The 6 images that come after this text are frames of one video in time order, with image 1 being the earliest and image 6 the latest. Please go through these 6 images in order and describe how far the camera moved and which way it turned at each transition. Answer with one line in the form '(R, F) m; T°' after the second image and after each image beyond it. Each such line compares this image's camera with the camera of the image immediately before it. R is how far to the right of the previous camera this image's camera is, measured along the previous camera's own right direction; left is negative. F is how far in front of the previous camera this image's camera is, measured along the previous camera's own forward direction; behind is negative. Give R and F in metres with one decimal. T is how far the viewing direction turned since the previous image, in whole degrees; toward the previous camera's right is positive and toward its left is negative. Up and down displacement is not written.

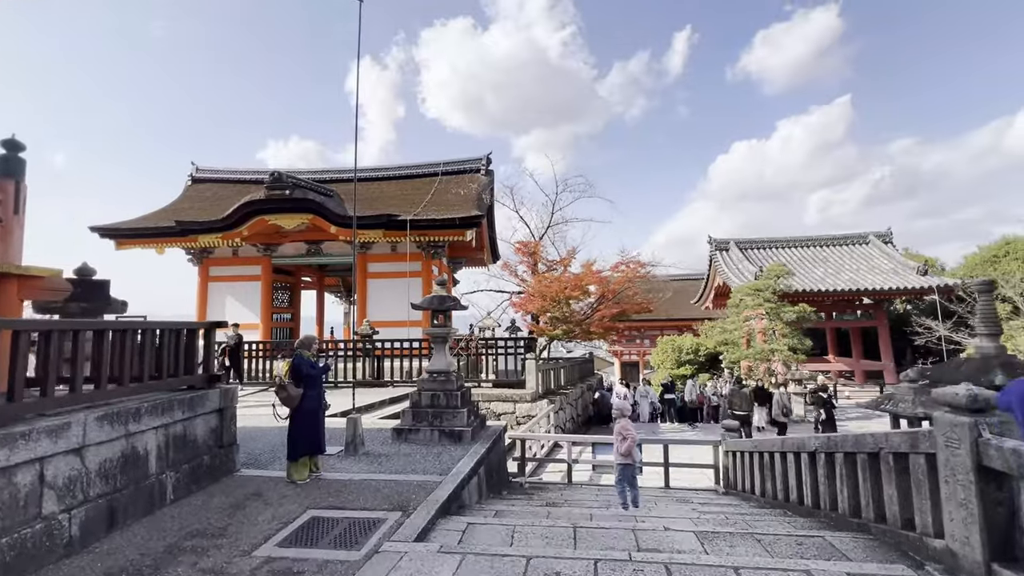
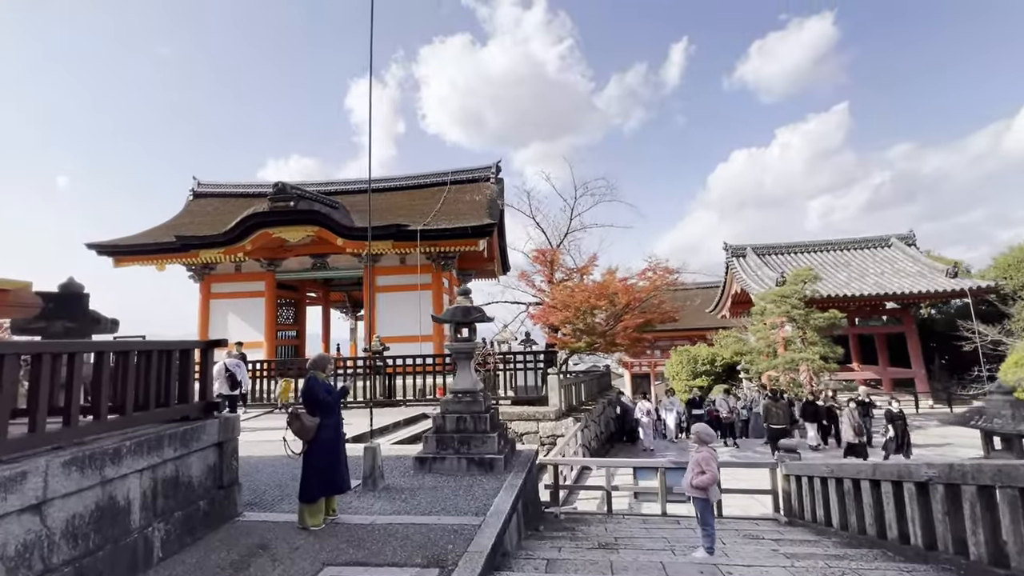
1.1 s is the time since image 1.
(-0.3, +0.7) m; 0°
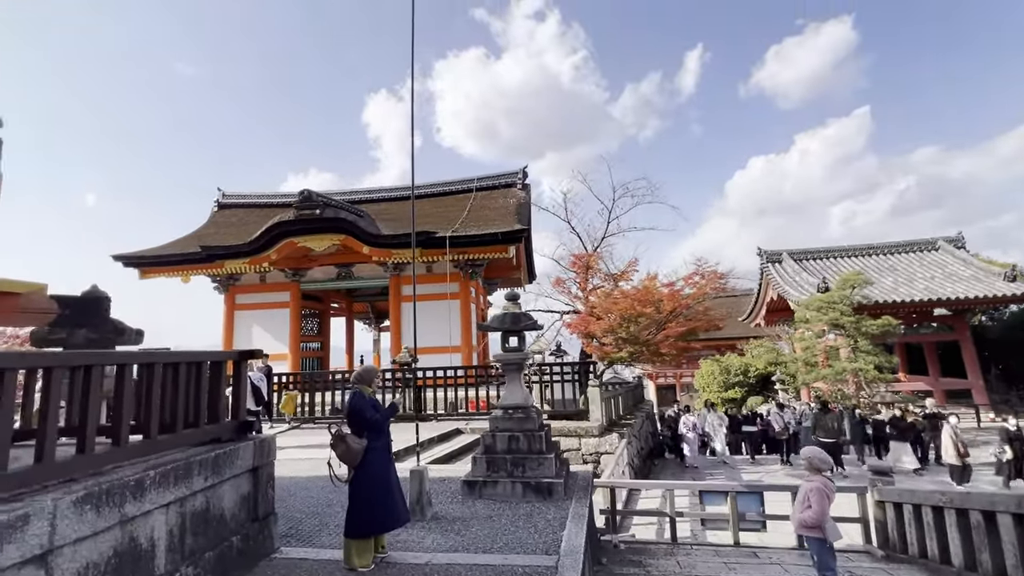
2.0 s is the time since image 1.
(-0.4, +0.5) m; -2°
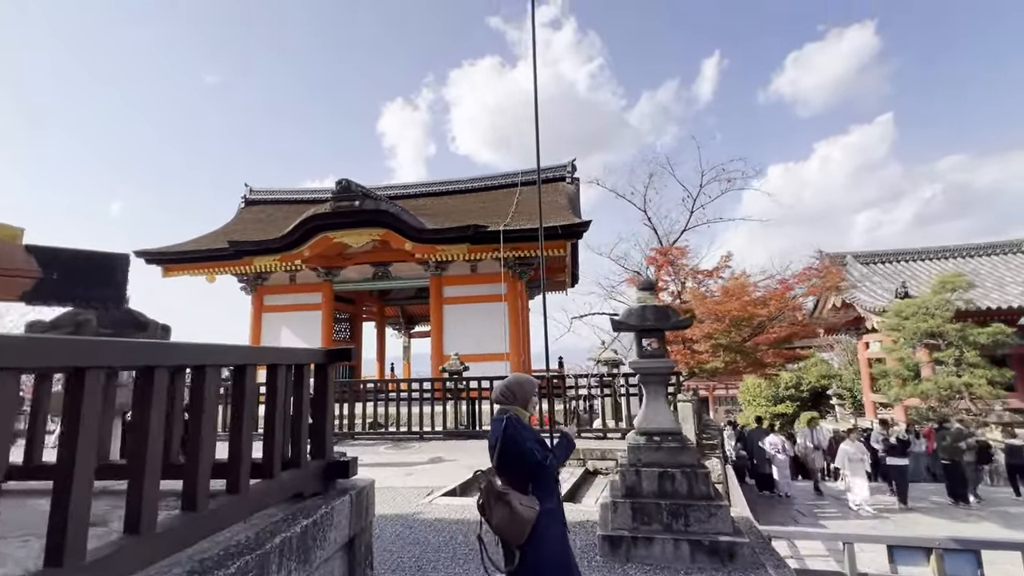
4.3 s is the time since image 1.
(-1.1, +1.3) m; -1°
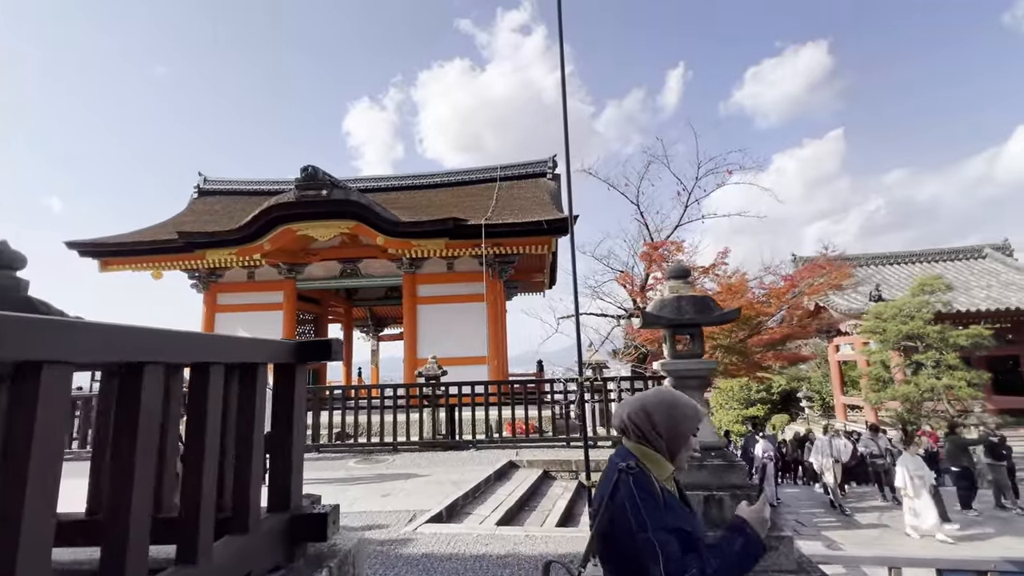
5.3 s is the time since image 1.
(-0.3, +0.7) m; +4°
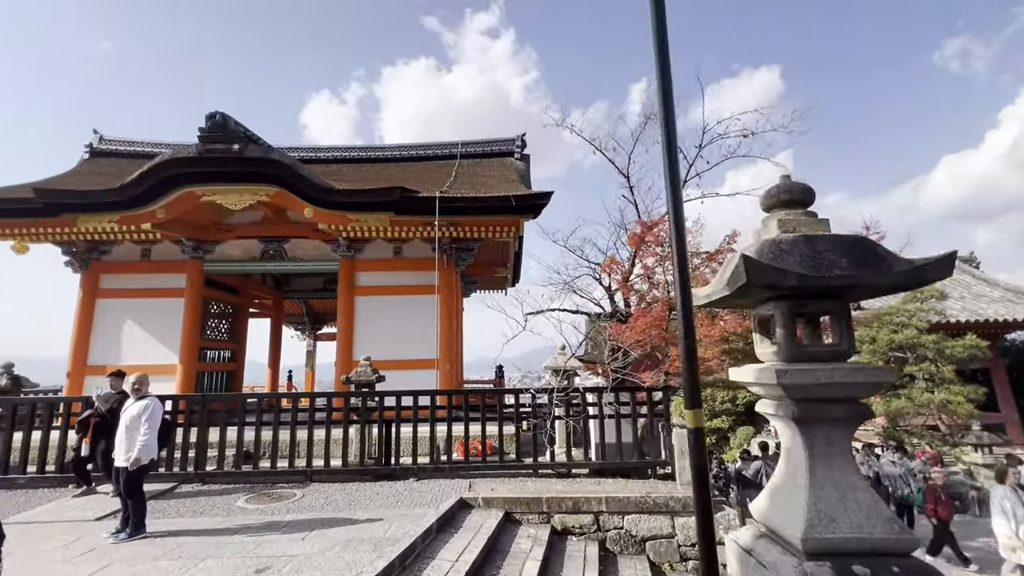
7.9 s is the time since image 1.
(0.0, +1.8) m; +5°
